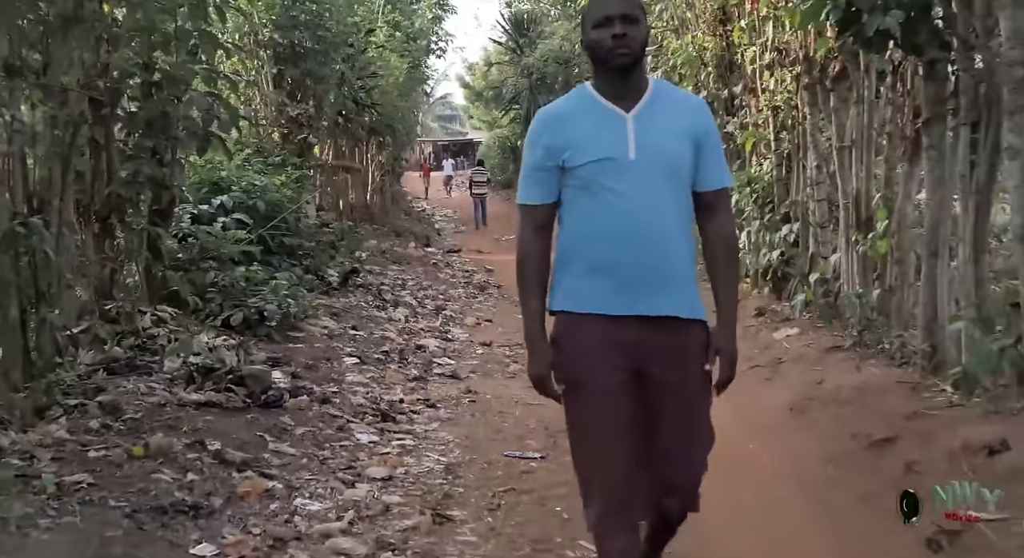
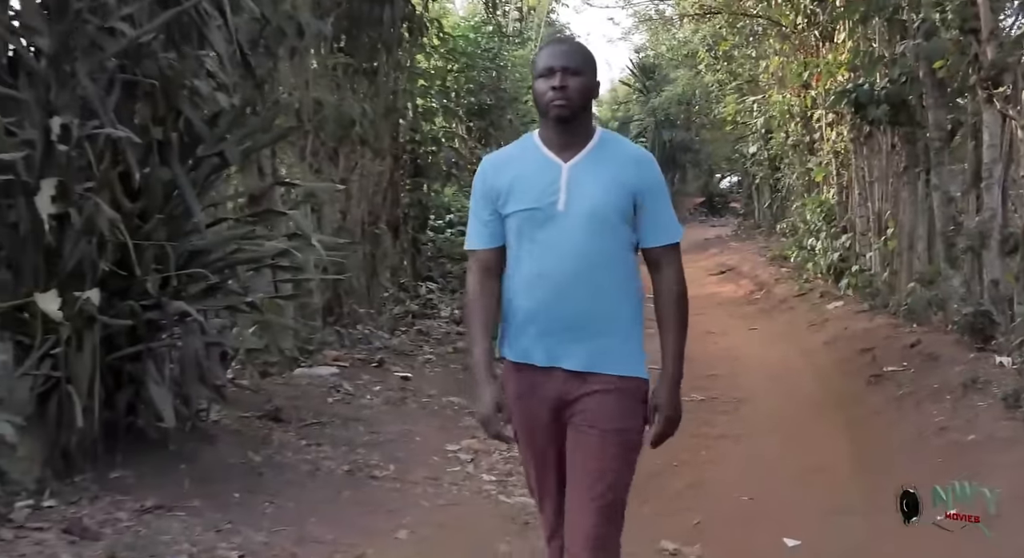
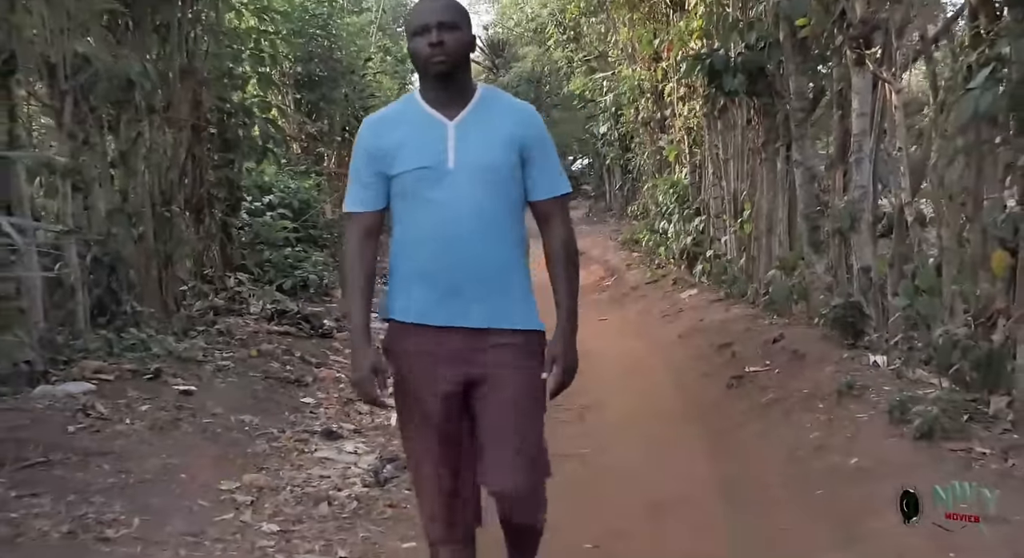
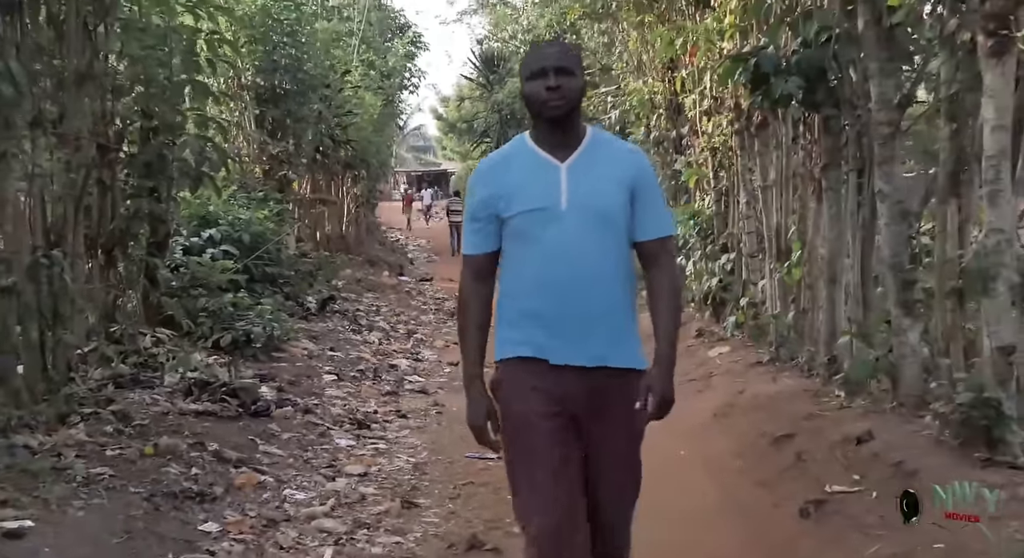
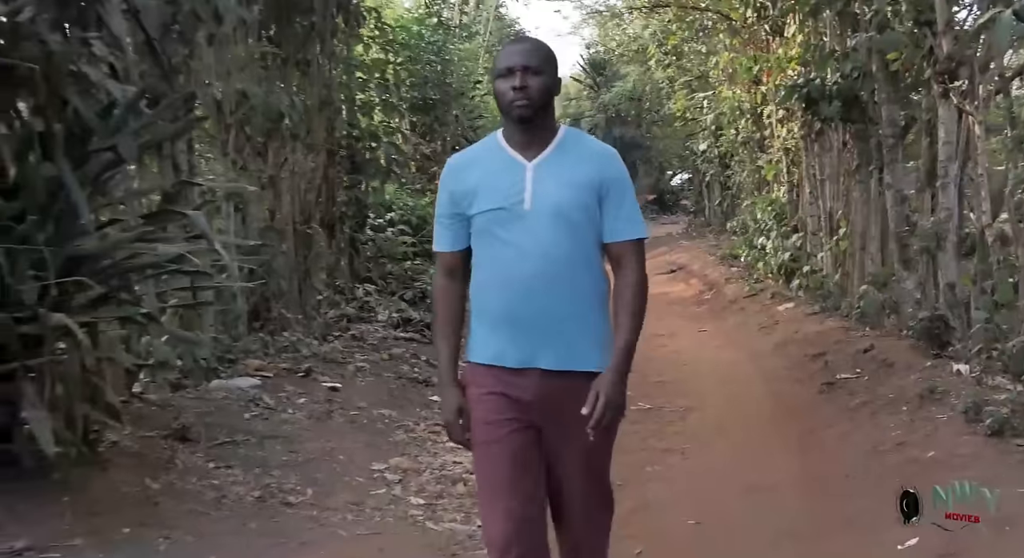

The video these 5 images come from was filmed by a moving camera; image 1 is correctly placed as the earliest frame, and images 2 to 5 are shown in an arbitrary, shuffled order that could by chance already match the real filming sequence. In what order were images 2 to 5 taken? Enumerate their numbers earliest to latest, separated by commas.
4, 3, 5, 2
